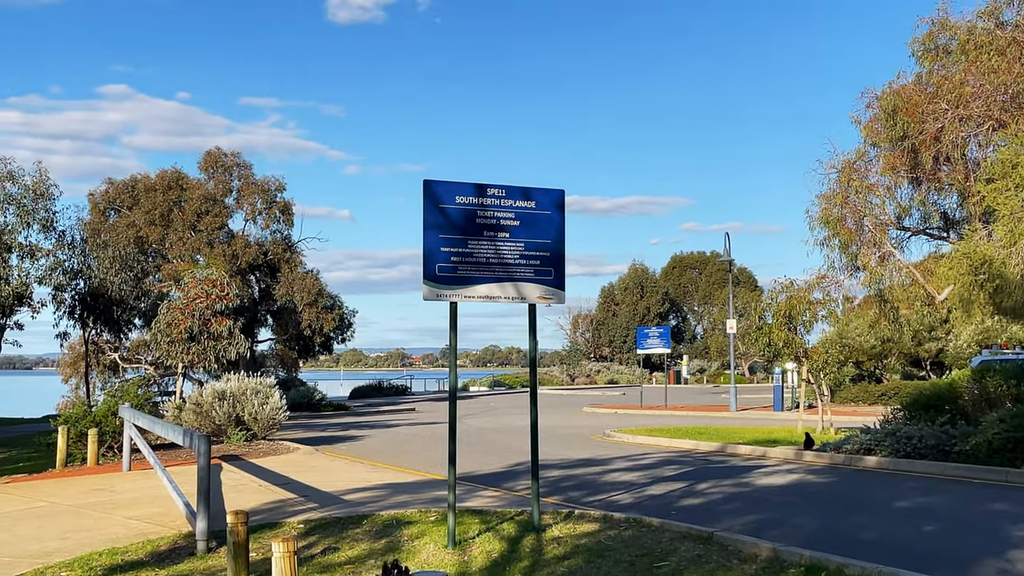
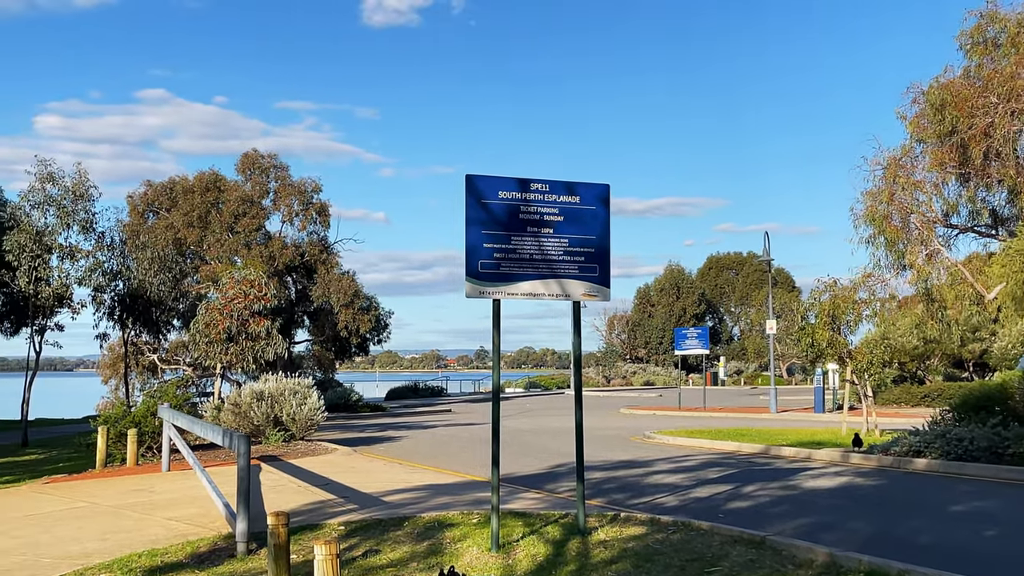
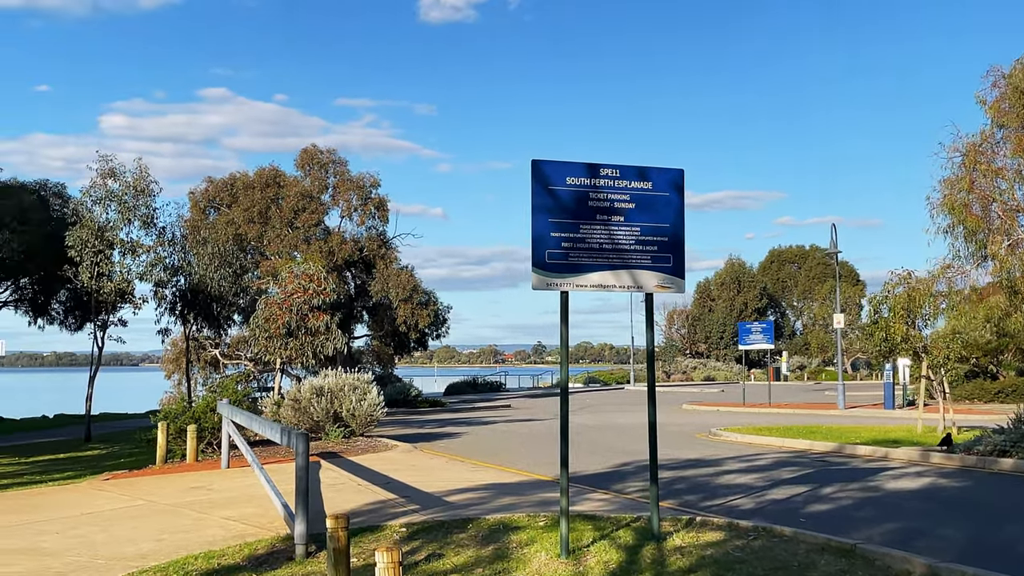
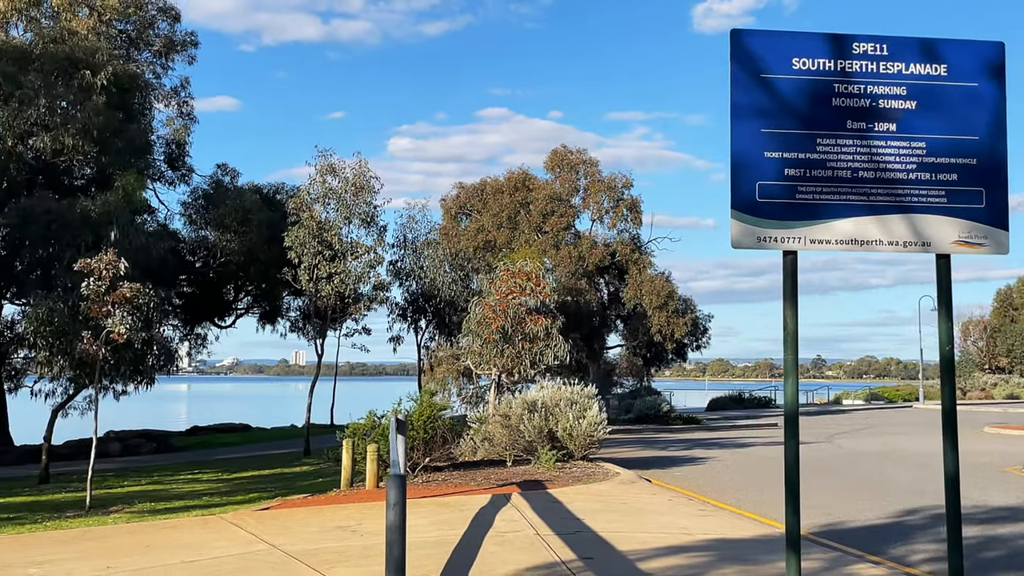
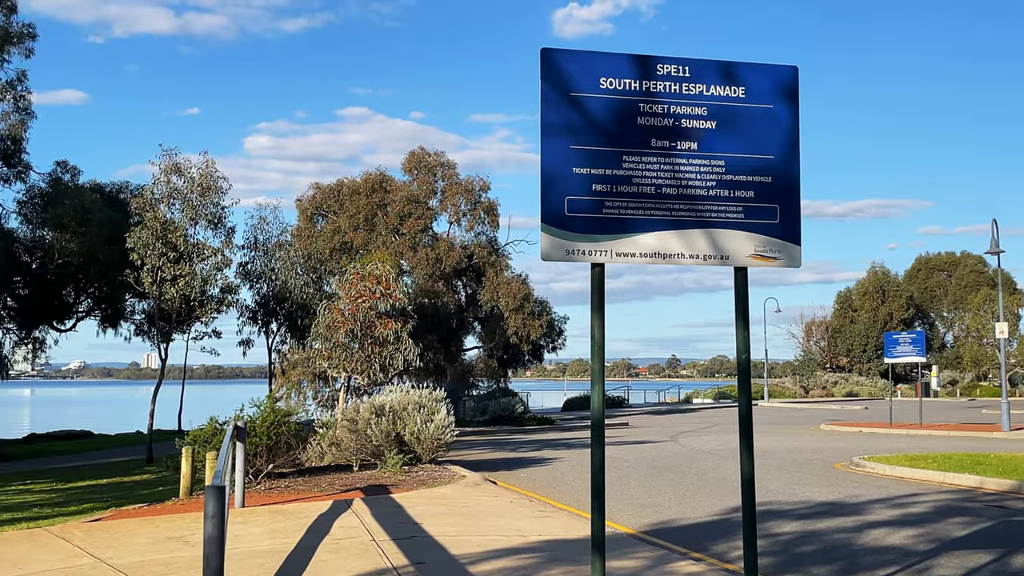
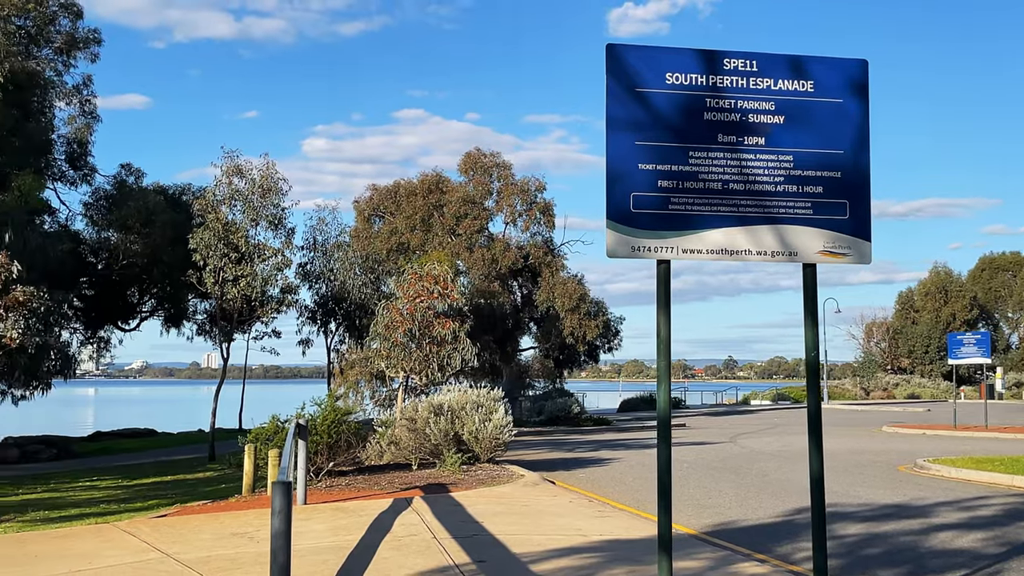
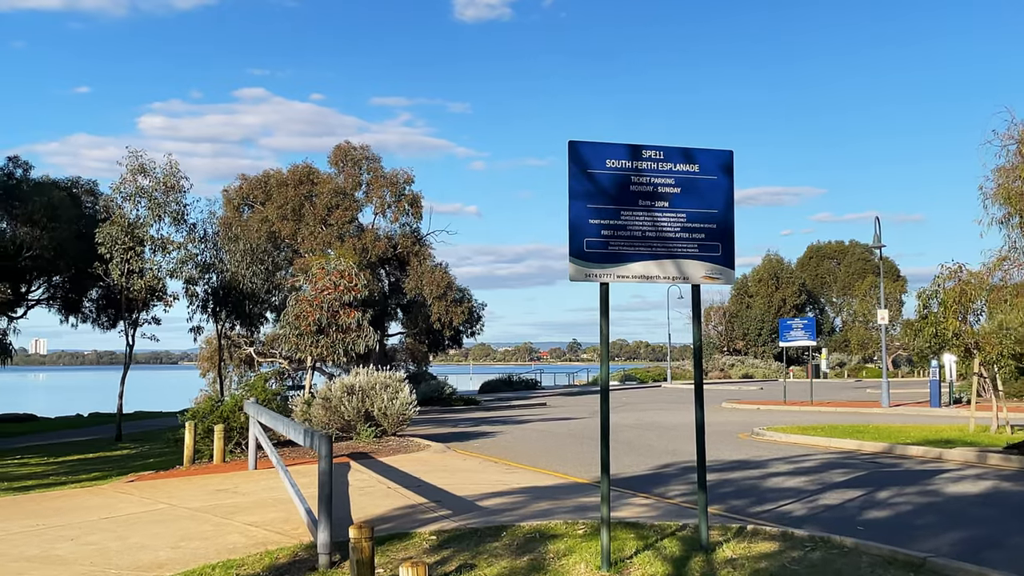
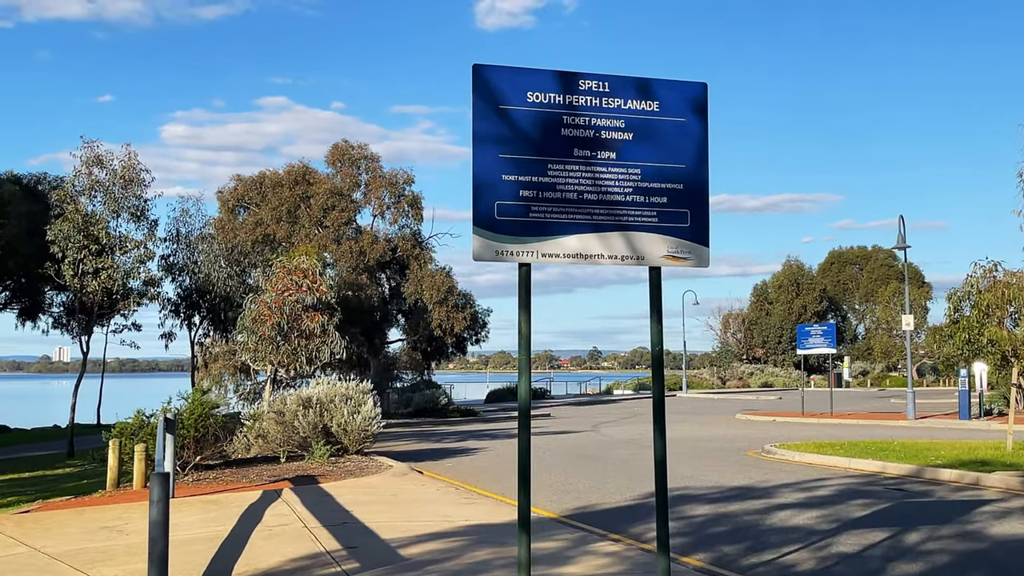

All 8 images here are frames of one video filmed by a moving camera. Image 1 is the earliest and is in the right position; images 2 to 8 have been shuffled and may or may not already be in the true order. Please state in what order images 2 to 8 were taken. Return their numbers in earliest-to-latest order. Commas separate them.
2, 3, 7, 8, 5, 6, 4
